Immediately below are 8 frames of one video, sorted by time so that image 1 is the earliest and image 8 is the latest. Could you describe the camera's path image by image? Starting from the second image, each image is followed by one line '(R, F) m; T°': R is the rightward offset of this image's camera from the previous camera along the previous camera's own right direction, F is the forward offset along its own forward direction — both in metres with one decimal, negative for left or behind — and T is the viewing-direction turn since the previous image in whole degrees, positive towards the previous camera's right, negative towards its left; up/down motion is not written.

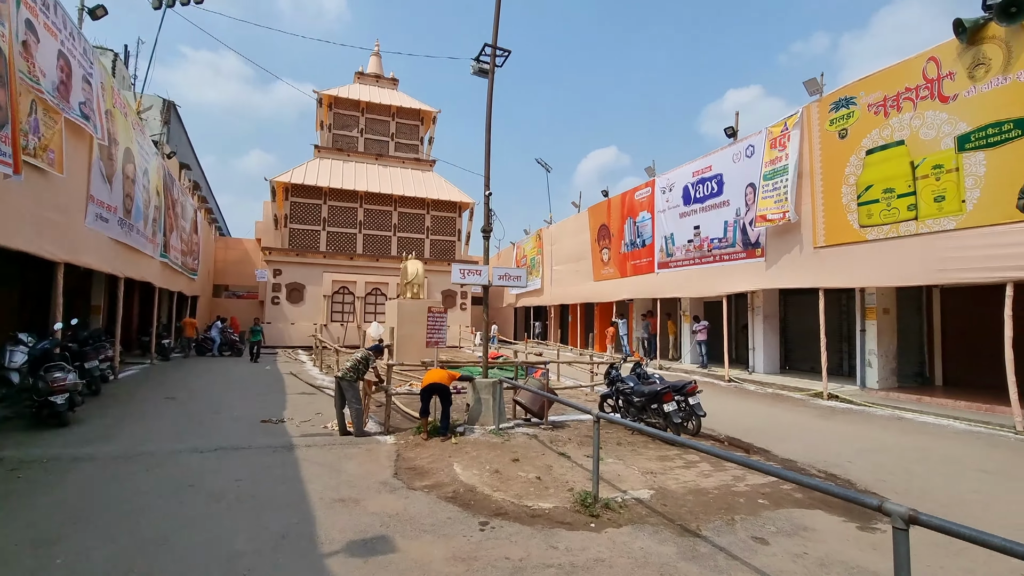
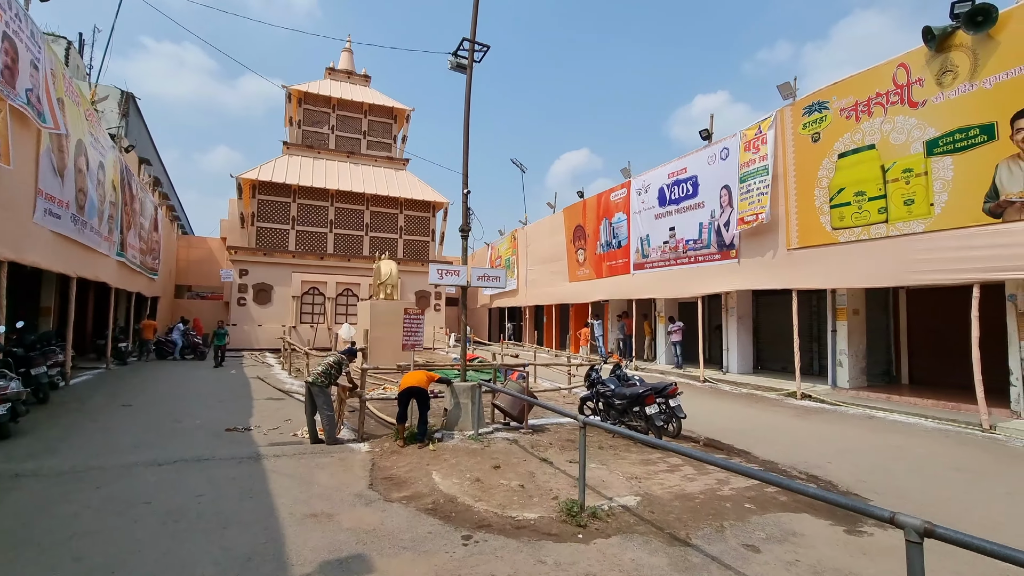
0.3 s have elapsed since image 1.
(-0.1, +0.2) m; +3°
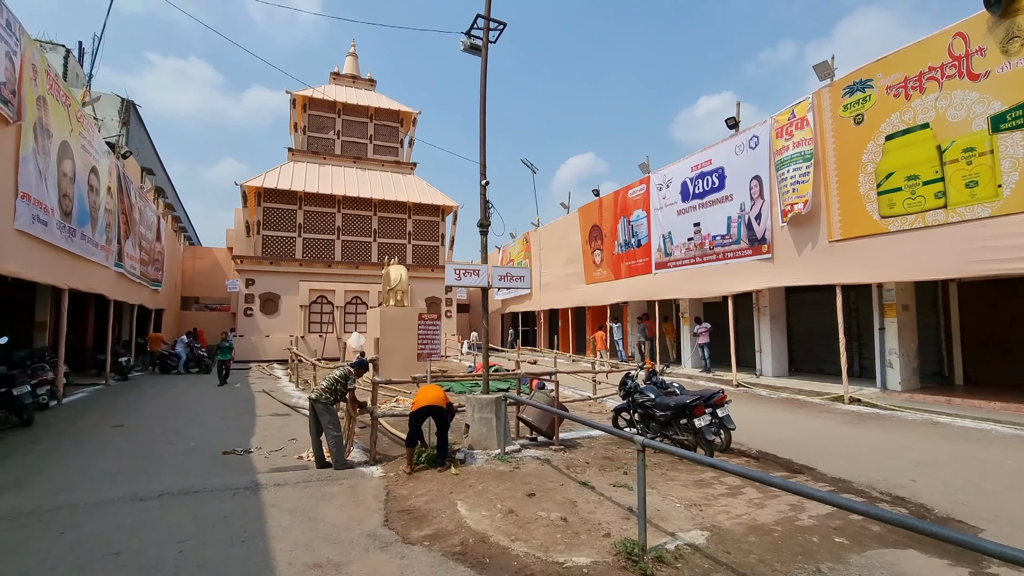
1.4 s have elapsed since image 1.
(-0.2, +0.7) m; -1°
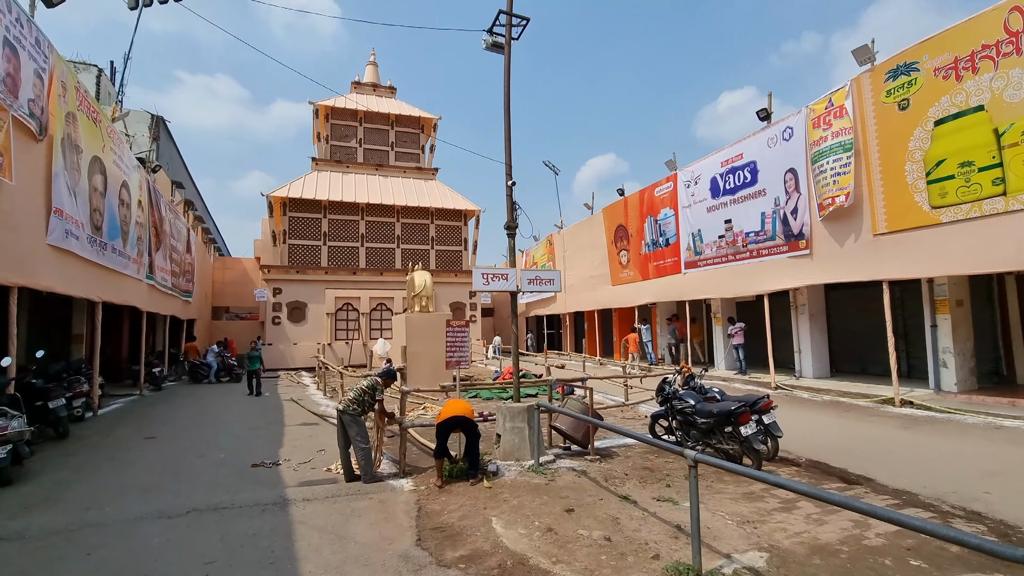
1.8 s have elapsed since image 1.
(-0.1, +0.2) m; -3°
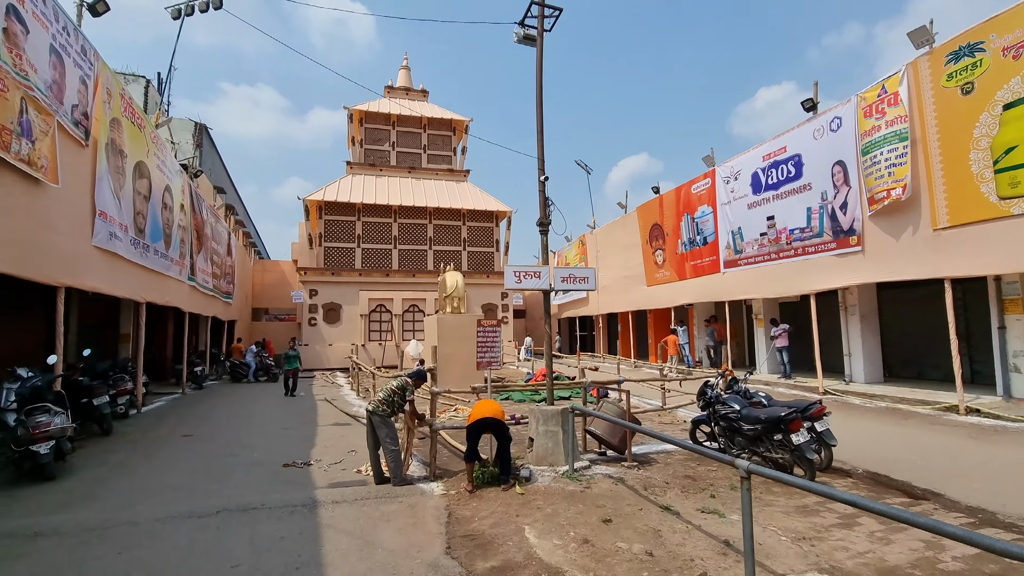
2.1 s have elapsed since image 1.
(0.0, +0.2) m; -4°
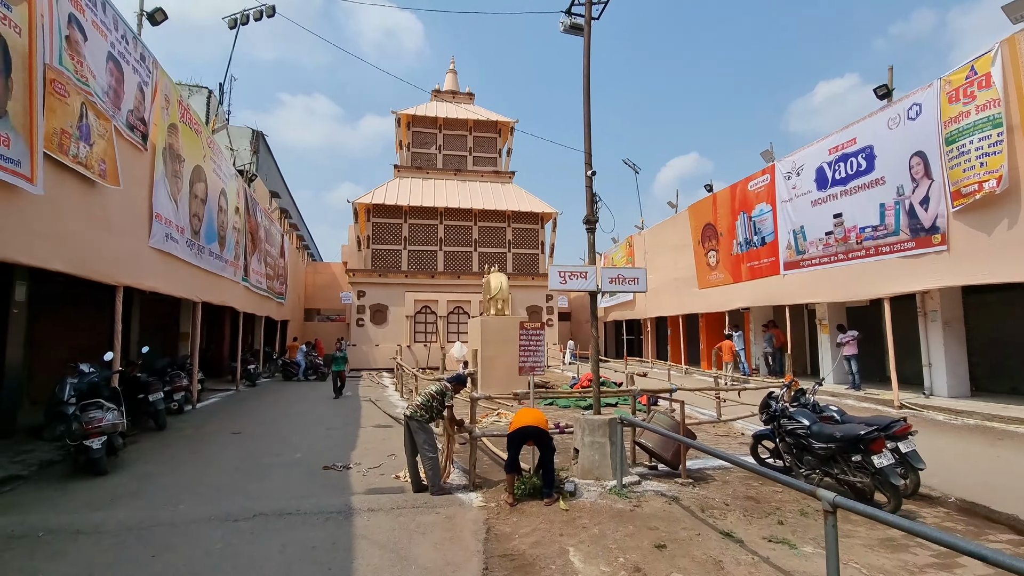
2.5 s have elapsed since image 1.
(0.0, +0.3) m; -5°
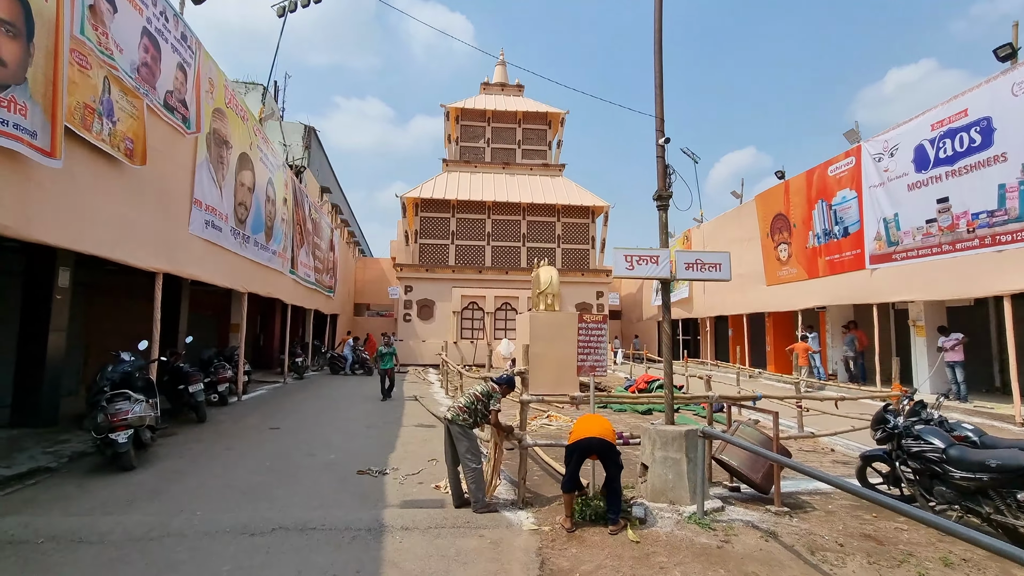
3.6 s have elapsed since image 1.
(-0.1, +0.7) m; -5°
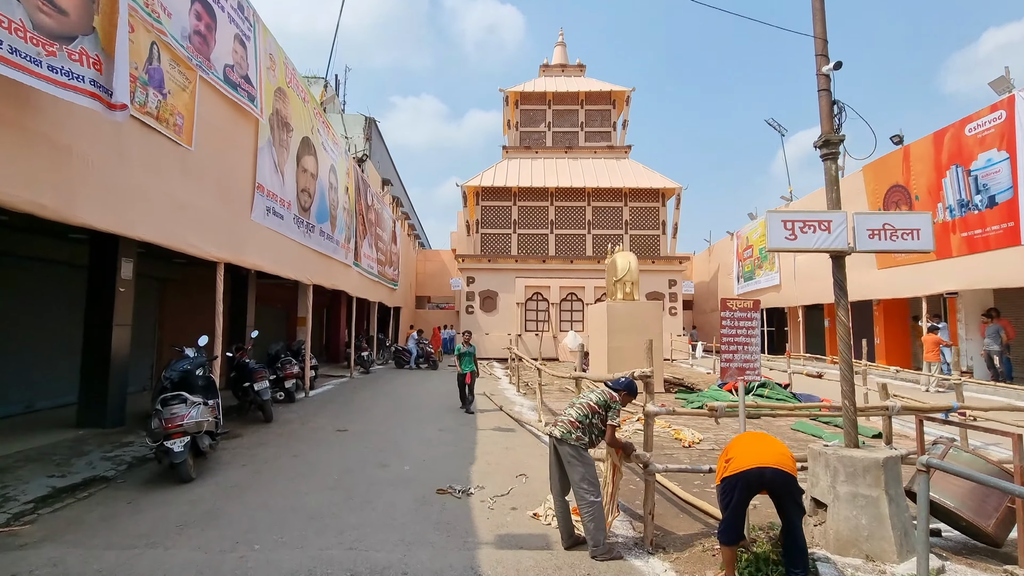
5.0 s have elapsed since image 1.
(-0.4, +0.9) m; -6°
